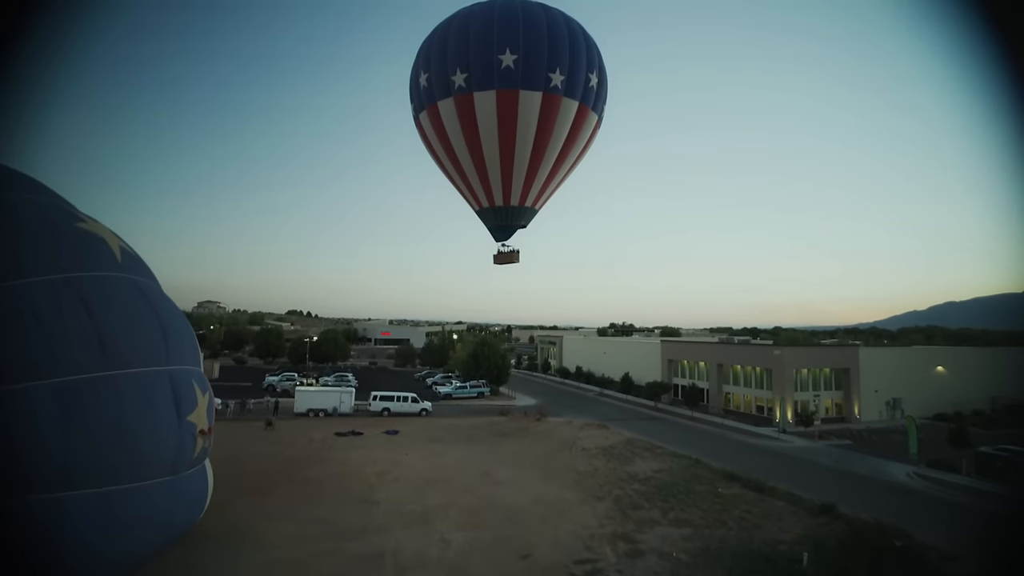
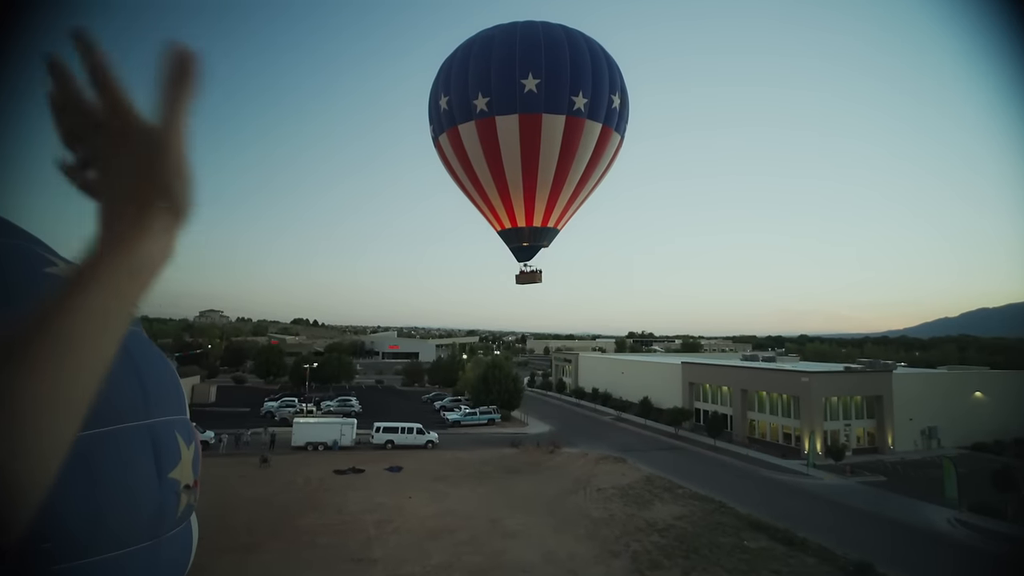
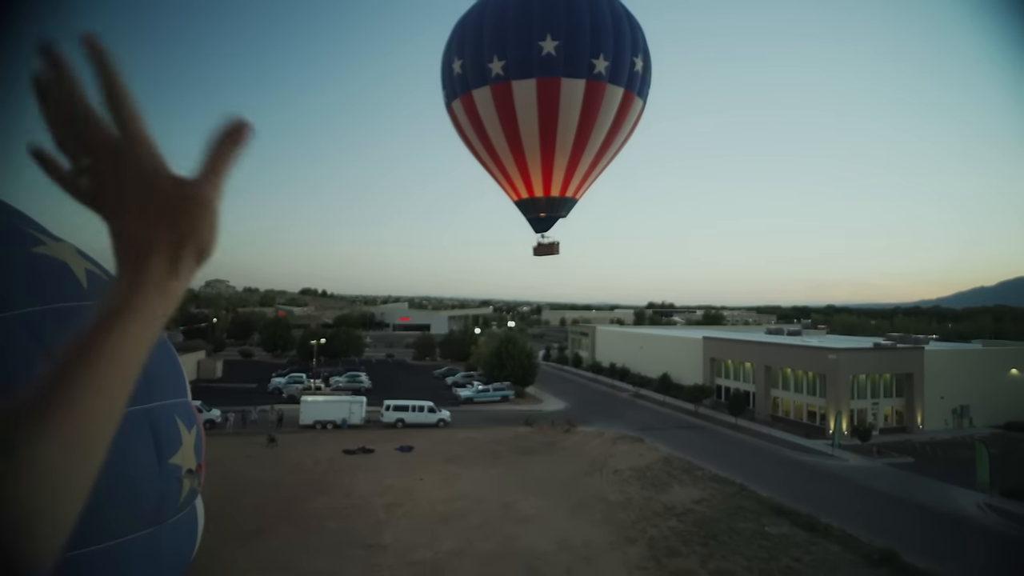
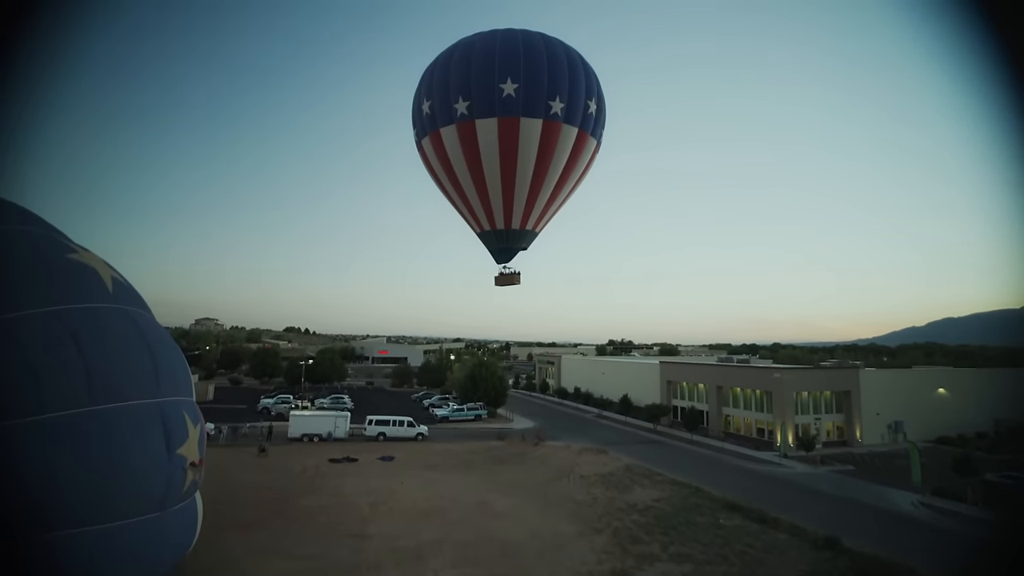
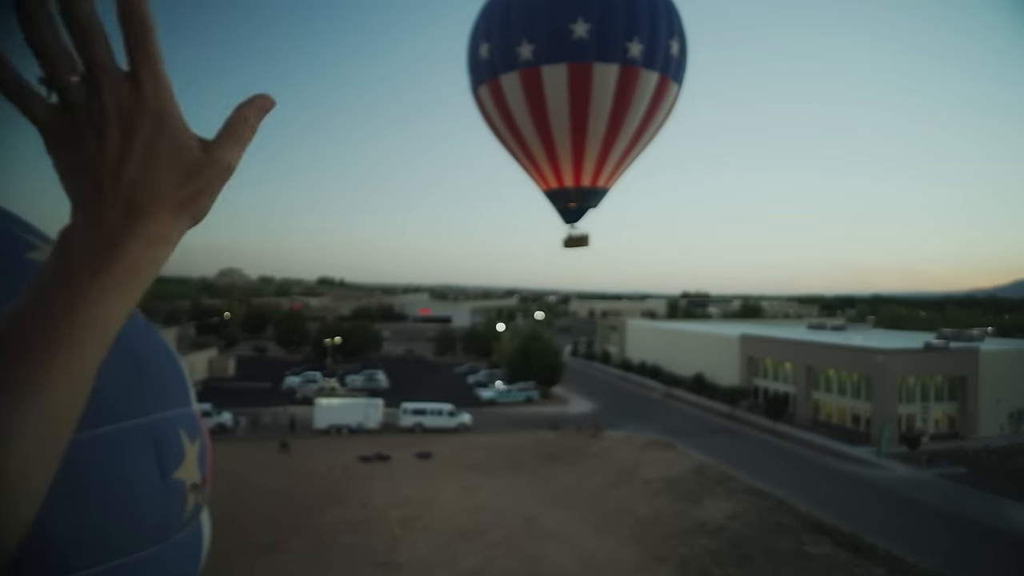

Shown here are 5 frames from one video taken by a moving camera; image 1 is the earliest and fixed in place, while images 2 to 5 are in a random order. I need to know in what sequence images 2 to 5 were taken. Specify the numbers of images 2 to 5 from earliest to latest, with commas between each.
4, 2, 3, 5
